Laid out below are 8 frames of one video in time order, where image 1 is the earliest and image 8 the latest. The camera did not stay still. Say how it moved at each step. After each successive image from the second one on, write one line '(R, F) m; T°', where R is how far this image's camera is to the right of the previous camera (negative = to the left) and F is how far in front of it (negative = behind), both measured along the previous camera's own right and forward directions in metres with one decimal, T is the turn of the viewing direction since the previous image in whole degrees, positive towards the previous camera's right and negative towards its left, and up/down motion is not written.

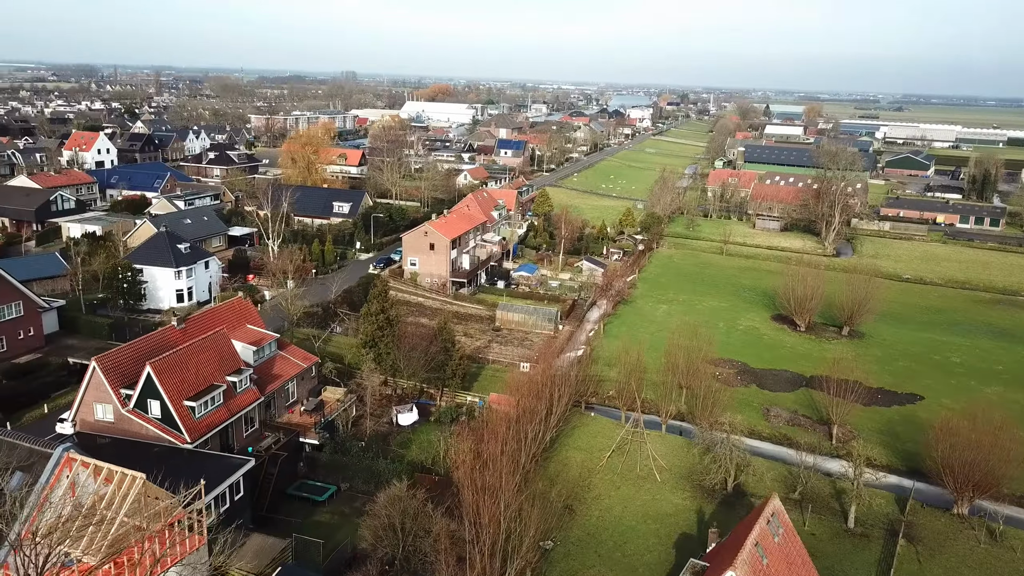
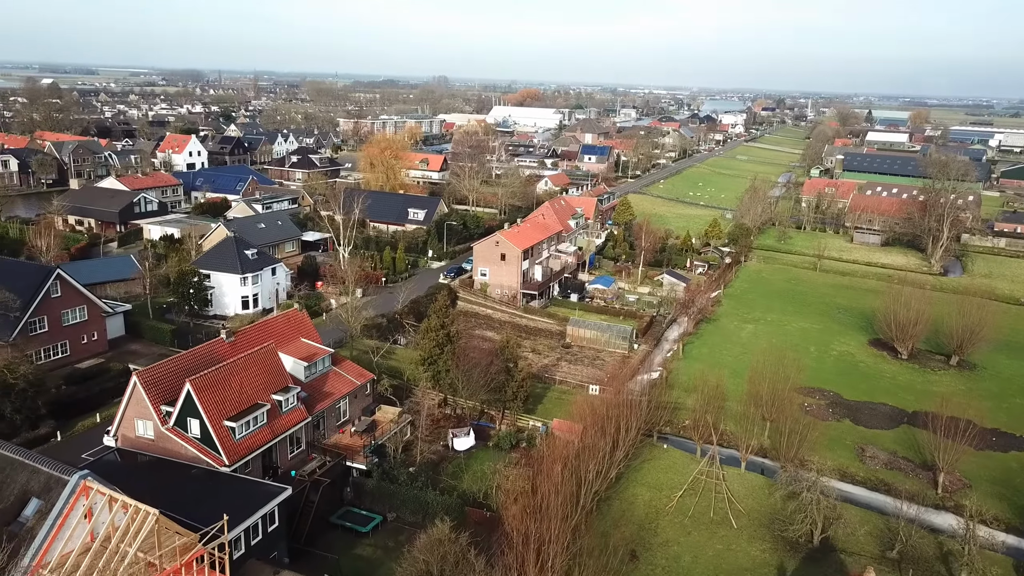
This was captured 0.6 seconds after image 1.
(+0.6, +2.0) m; -6°
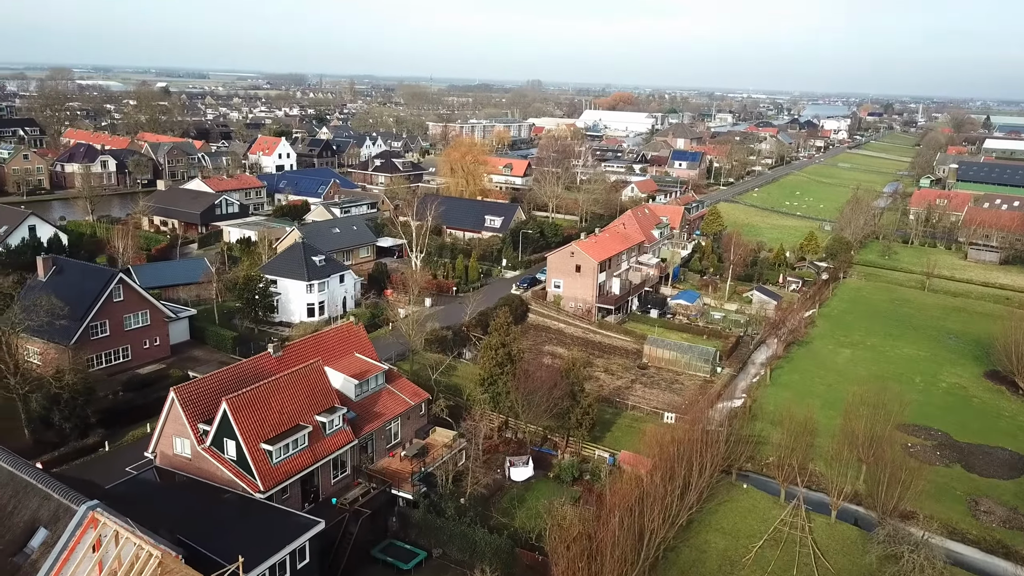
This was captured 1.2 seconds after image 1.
(+0.7, +2.0) m; -6°
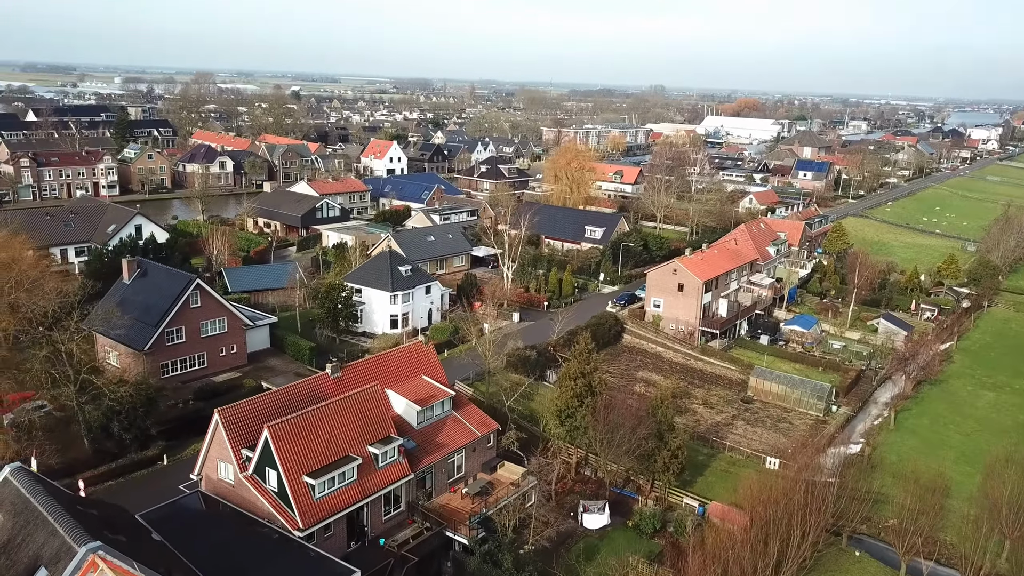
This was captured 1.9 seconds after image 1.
(+0.9, +2.4) m; -8°
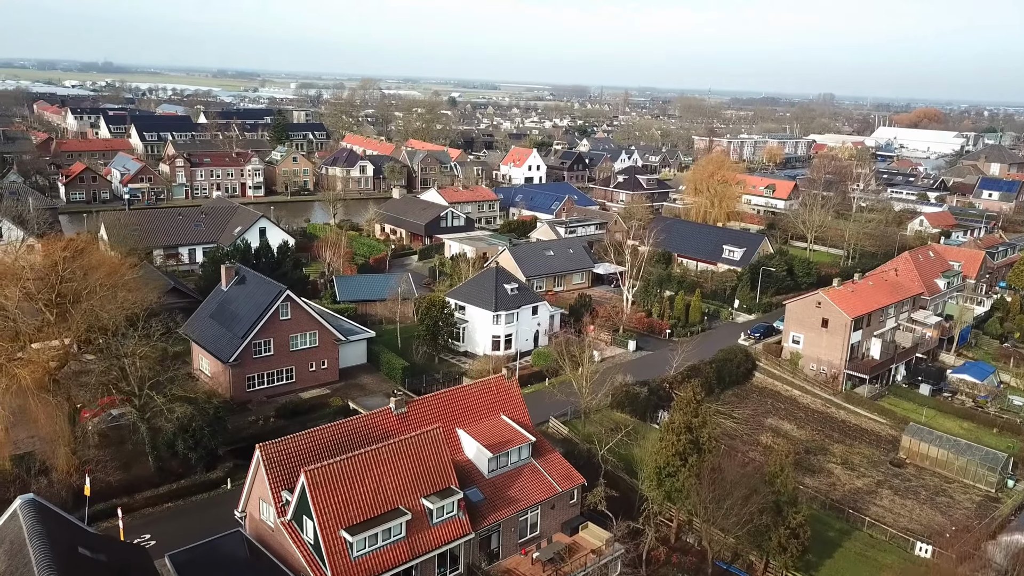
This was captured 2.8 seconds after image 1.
(+1.3, +3.0) m; -11°
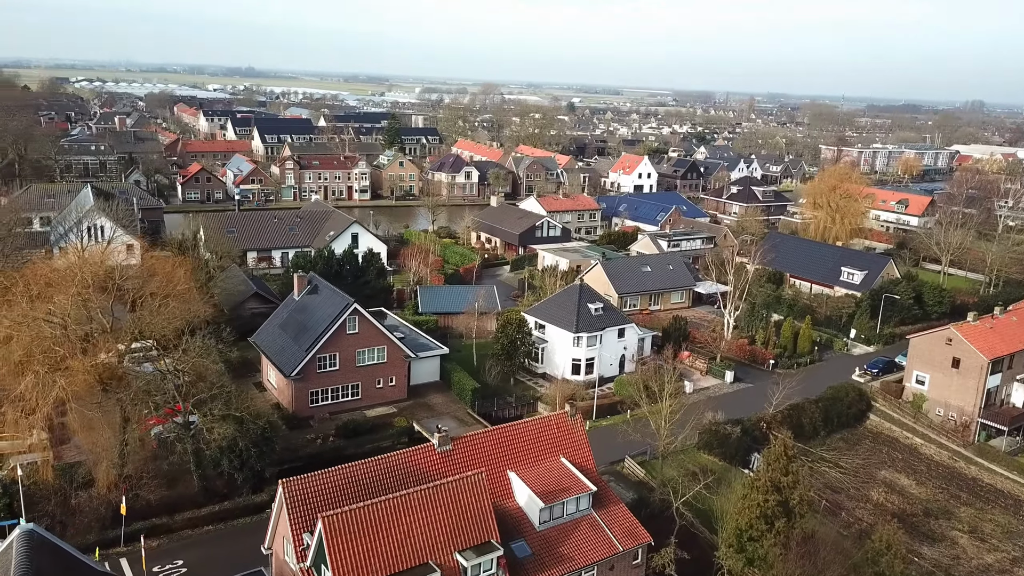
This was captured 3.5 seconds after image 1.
(+1.1, +2.2) m; -8°
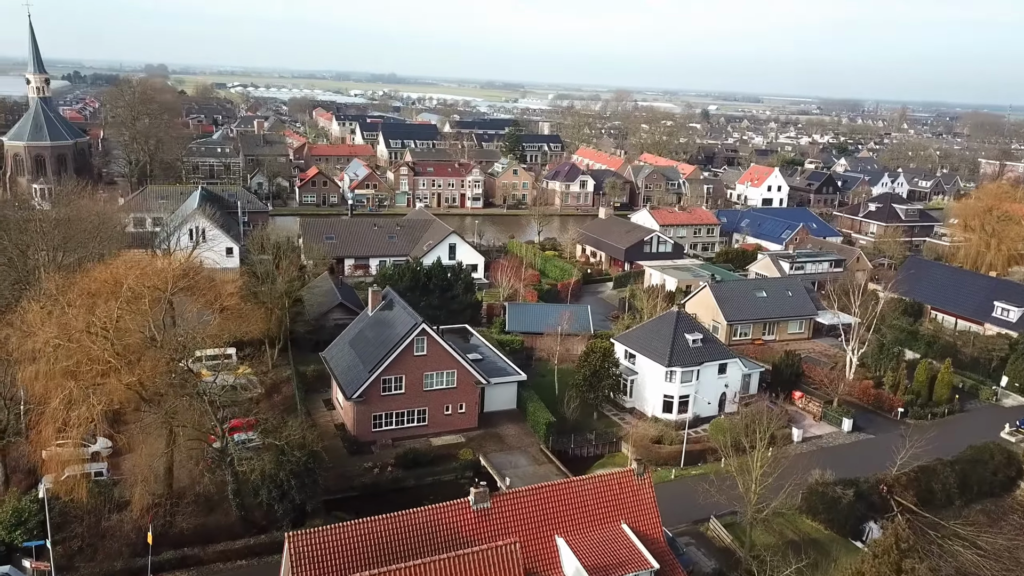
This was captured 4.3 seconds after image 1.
(+1.3, +2.4) m; -9°
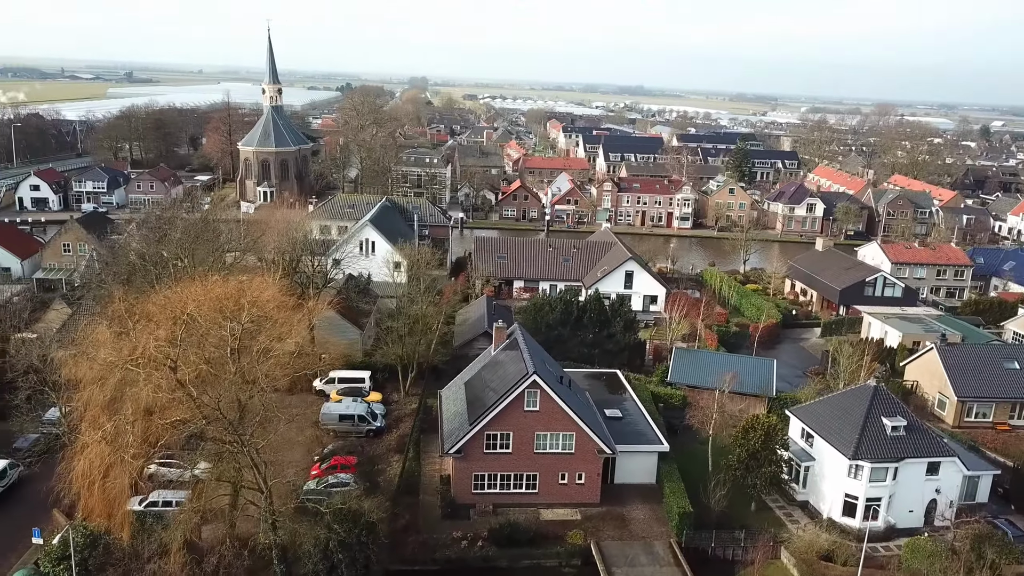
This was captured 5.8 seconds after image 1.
(+2.3, +4.3) m; -17°
